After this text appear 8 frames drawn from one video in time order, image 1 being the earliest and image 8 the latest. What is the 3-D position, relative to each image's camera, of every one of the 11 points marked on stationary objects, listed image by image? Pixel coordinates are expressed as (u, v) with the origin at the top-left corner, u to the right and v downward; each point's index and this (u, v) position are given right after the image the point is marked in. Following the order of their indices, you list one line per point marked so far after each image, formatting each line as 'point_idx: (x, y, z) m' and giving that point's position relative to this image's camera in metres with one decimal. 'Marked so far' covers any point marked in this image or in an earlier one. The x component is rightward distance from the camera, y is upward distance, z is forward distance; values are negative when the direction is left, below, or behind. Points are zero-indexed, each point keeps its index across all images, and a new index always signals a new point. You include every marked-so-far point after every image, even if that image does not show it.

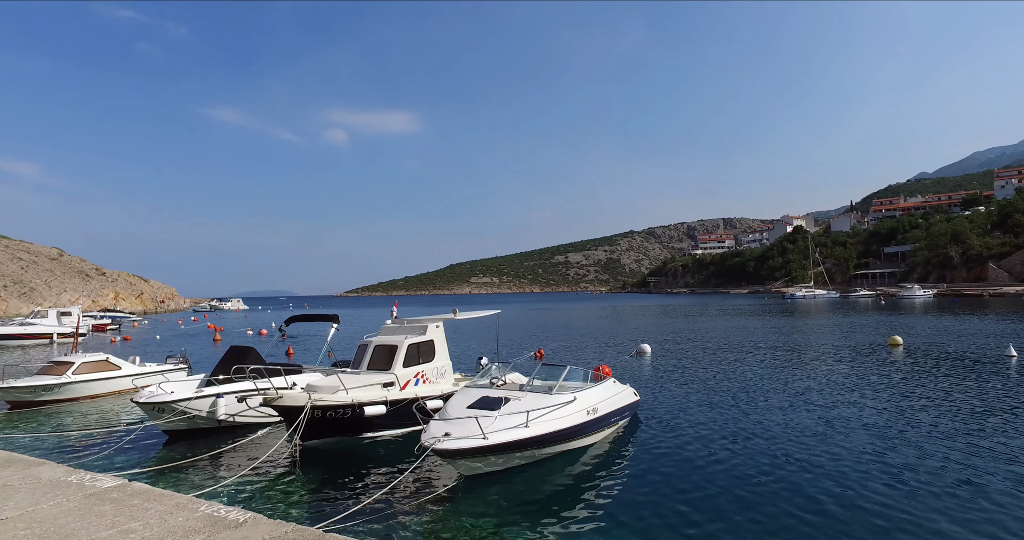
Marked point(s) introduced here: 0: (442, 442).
0: (-1.2, -3.2, +10.0) m
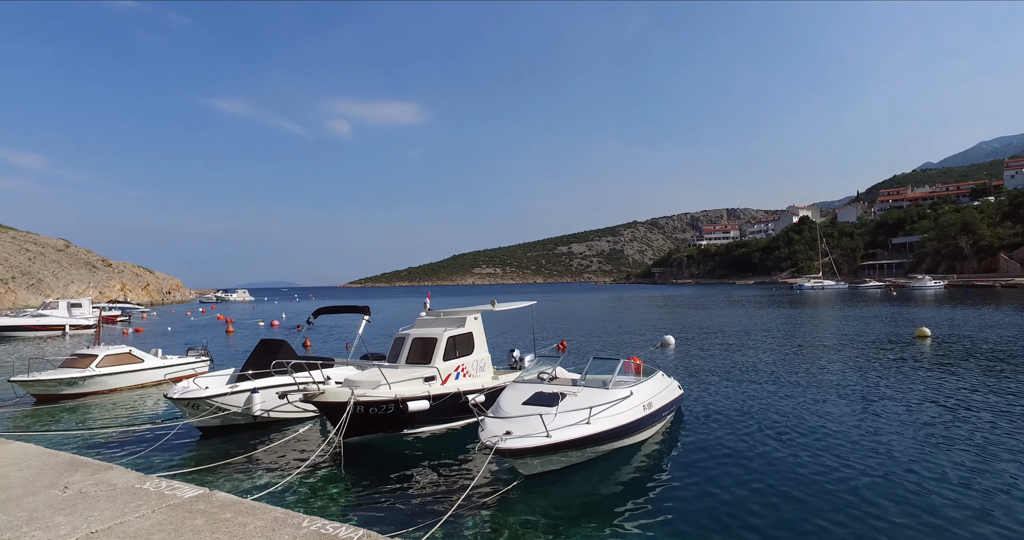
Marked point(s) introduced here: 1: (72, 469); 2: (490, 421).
0: (-0.1, -3.0, +9.5) m
1: (-4.8, -2.2, +5.9) m
2: (-0.4, -2.8, +10.3) m
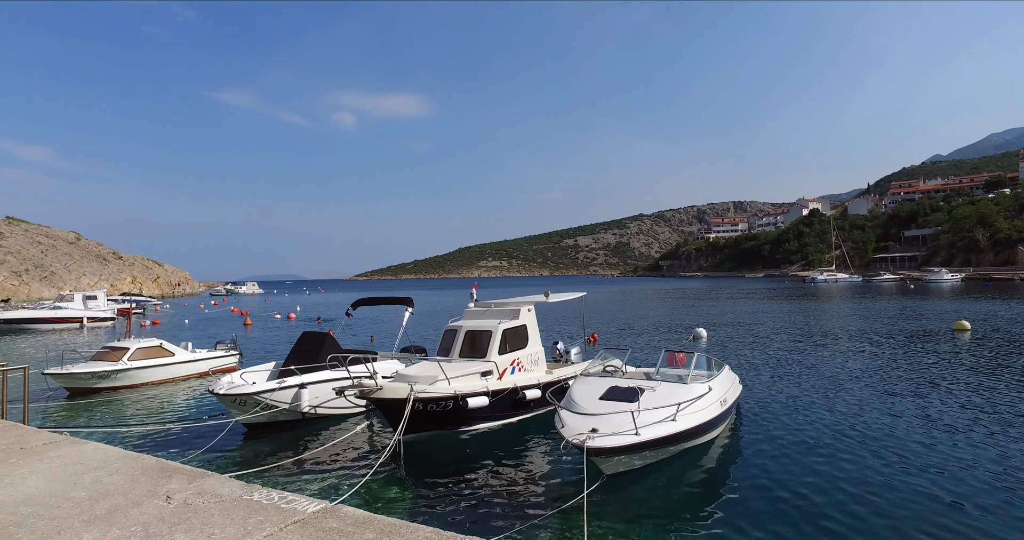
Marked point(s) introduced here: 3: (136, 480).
0: (+1.3, -2.8, +8.9) m
1: (-3.4, -2.0, +5.3) m
2: (+1.1, -2.6, +9.7) m
3: (-3.6, -2.0, +5.2) m
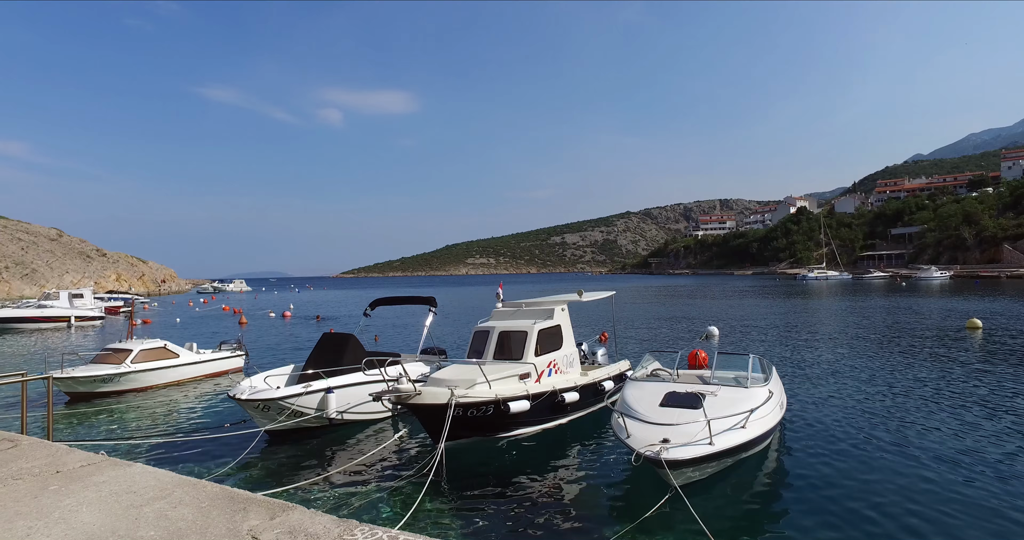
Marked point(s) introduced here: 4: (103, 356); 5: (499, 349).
0: (+2.3, -2.8, +8.3) m
1: (-2.3, -2.0, +4.6) m
2: (+2.0, -2.6, +9.0) m
3: (-2.5, -2.0, +4.5) m
4: (-13.8, -2.9, +18.2) m
5: (-0.3, -2.0, +13.4) m
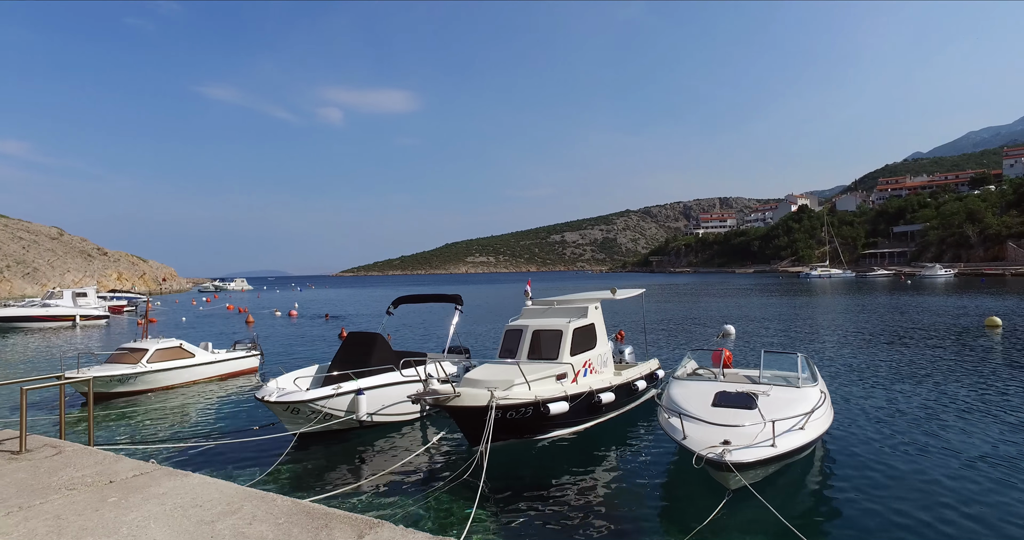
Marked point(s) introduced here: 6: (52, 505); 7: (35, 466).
0: (+3.2, -2.7, +7.9) m
1: (-1.5, -2.0, +4.2) m
2: (+2.9, -2.6, +8.7) m
3: (-1.7, -2.0, +4.1) m
4: (-13.0, -2.8, +17.8) m
5: (+0.5, -1.9, +13.0) m
6: (-3.9, -2.0, +4.6) m
7: (-4.9, -2.0, +5.6) m
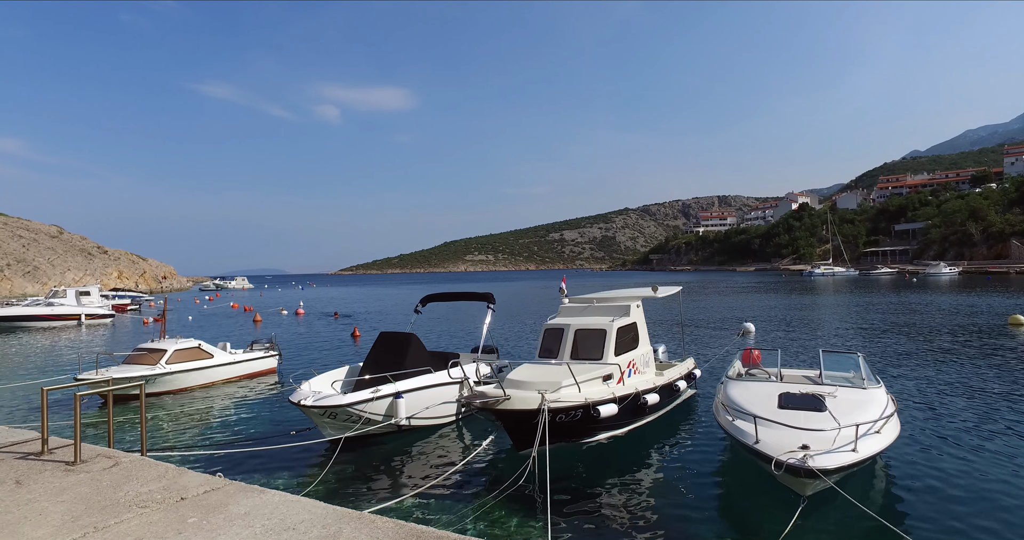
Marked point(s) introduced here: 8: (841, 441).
0: (+4.1, -2.7, +7.5) m
1: (-0.5, -1.9, +3.7) m
2: (+3.8, -2.5, +8.2) m
3: (-0.7, -1.9, +3.6) m
4: (-12.0, -2.7, +17.3) m
5: (+1.4, -1.8, +12.6) m
6: (-3.0, -2.0, +4.2) m
7: (-3.9, -2.0, +5.1) m
8: (+4.7, -2.5, +7.9) m
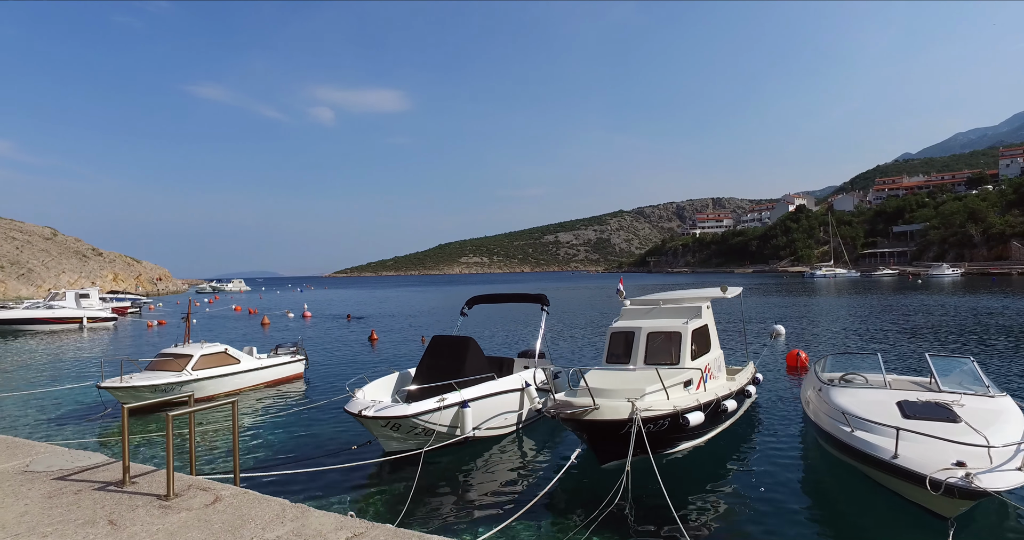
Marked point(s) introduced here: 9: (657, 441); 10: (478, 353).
0: (+5.6, -2.6, +6.7) m
1: (+1.1, -1.9, +2.9) m
2: (+5.3, -2.5, +7.4) m
3: (+0.8, -1.9, +2.8) m
4: (-10.6, -2.8, +16.3) m
5: (+2.9, -1.8, +11.7) m
6: (-1.4, -1.9, +3.3) m
7: (-2.4, -1.9, +4.2) m
8: (+6.3, -2.5, +7.0) m
9: (+2.7, -3.2, +10.1) m
10: (-0.8, -1.9, +12.3) m
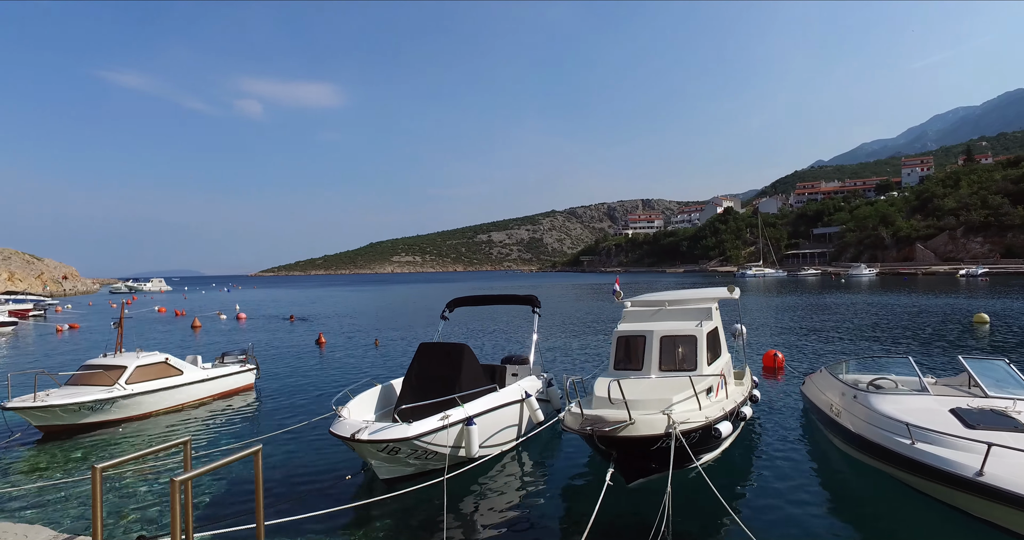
0: (+6.3, -2.6, +6.2) m
1: (+2.2, -1.9, +1.9) m
2: (+5.9, -2.4, +6.9) m
3: (+2.0, -1.9, +1.7) m
4: (-11.0, -2.7, +13.9) m
5: (+3.0, -1.8, +10.9) m
6: (-0.3, -1.9, +2.0) m
7: (-1.4, -1.9, +2.8) m
8: (+6.8, -2.5, +6.6) m
9: (+3.0, -3.2, +9.2) m
10: (-0.7, -1.8, +11.0) m
